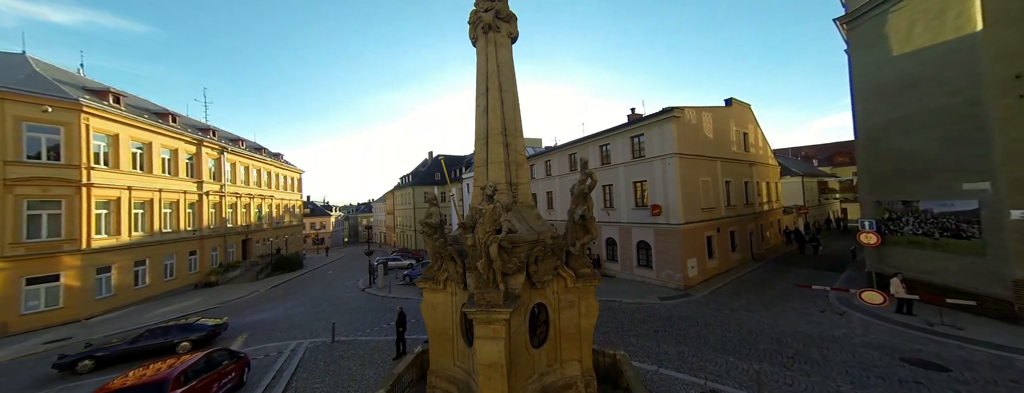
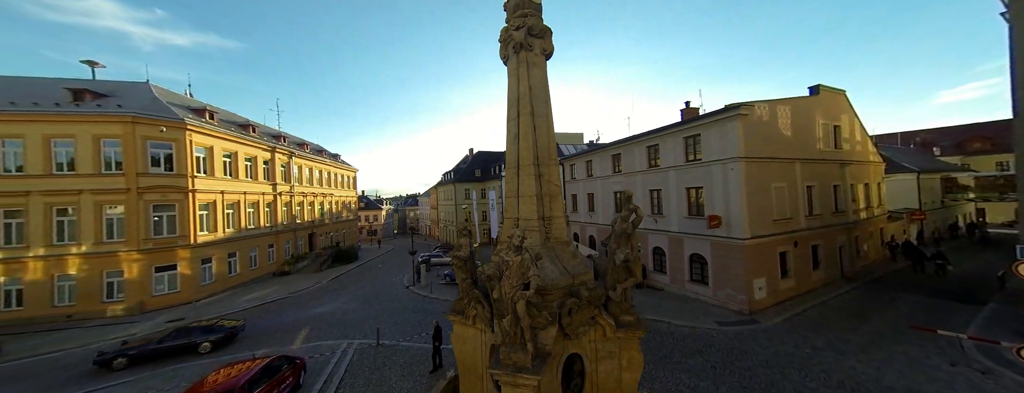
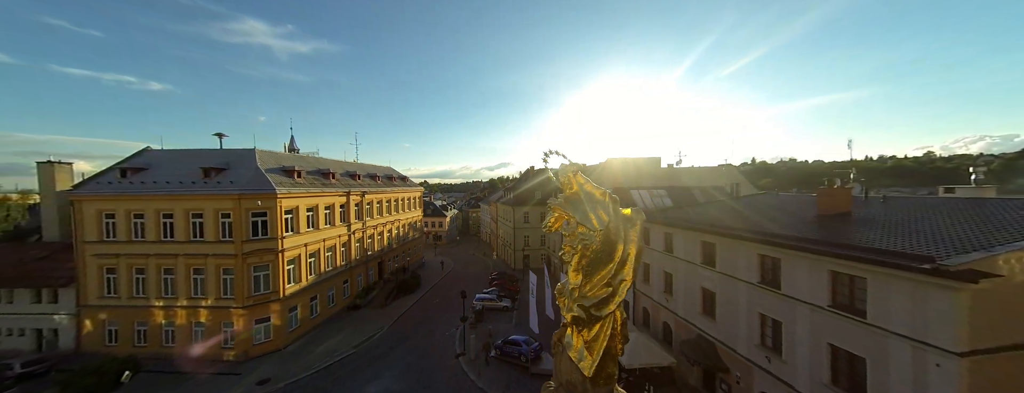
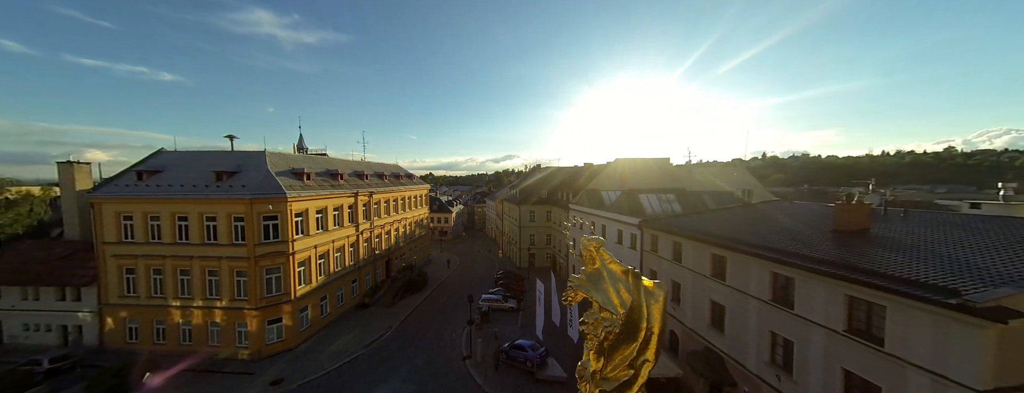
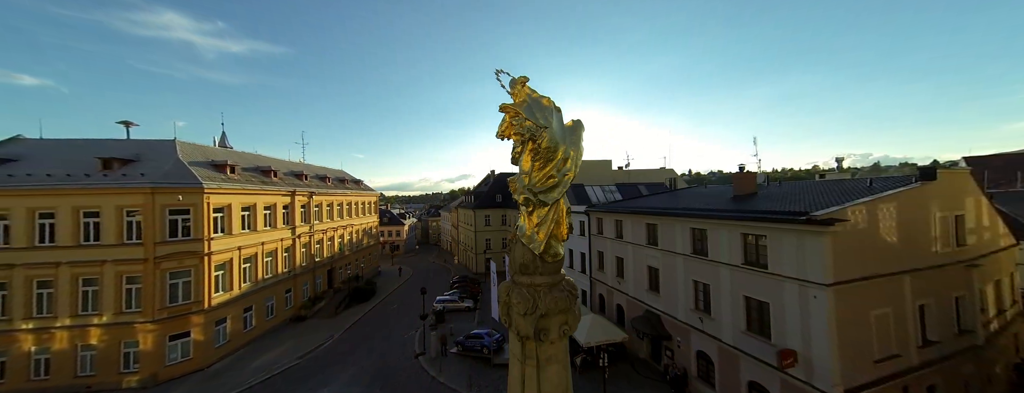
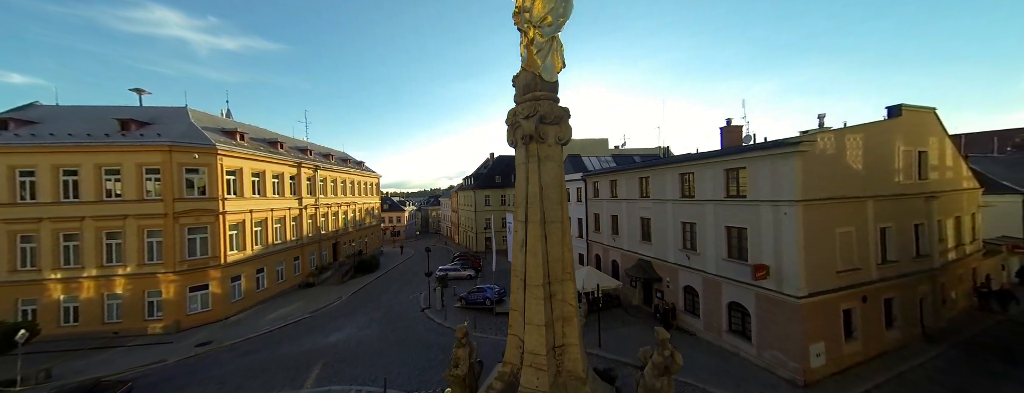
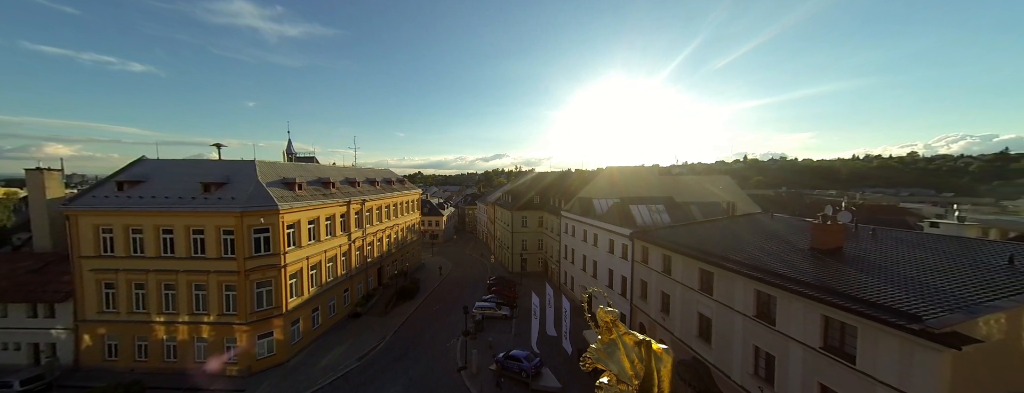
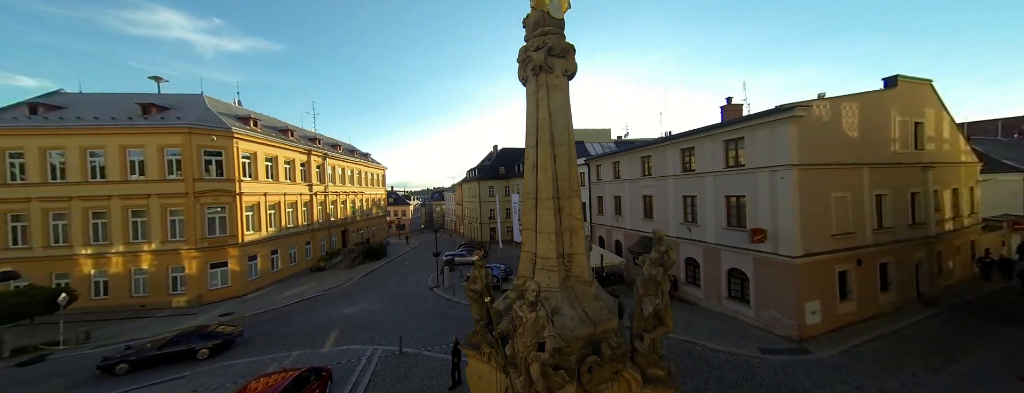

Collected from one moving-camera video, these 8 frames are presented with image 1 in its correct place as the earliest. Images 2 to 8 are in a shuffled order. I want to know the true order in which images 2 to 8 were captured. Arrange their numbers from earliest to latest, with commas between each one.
2, 8, 6, 5, 3, 4, 7
